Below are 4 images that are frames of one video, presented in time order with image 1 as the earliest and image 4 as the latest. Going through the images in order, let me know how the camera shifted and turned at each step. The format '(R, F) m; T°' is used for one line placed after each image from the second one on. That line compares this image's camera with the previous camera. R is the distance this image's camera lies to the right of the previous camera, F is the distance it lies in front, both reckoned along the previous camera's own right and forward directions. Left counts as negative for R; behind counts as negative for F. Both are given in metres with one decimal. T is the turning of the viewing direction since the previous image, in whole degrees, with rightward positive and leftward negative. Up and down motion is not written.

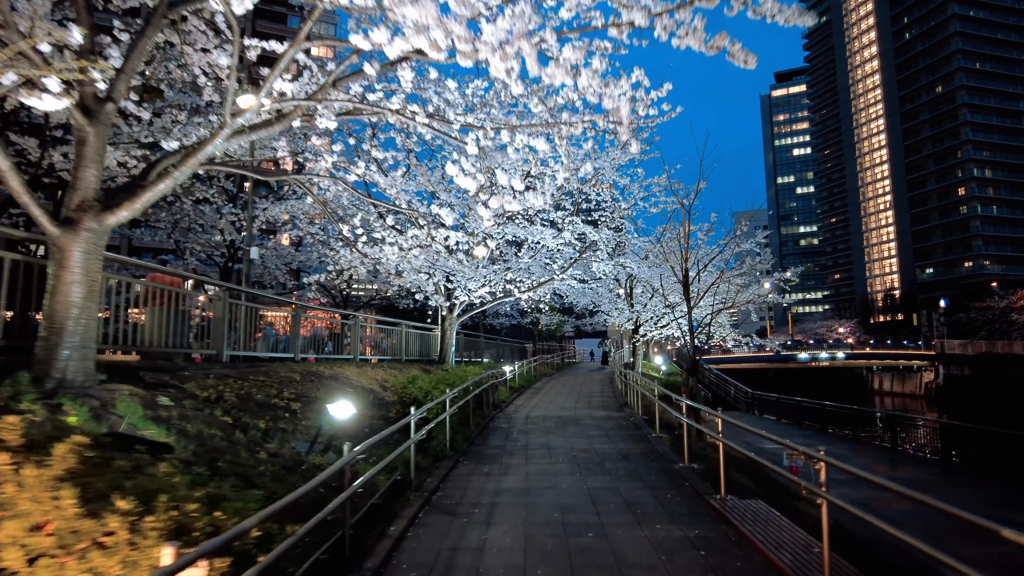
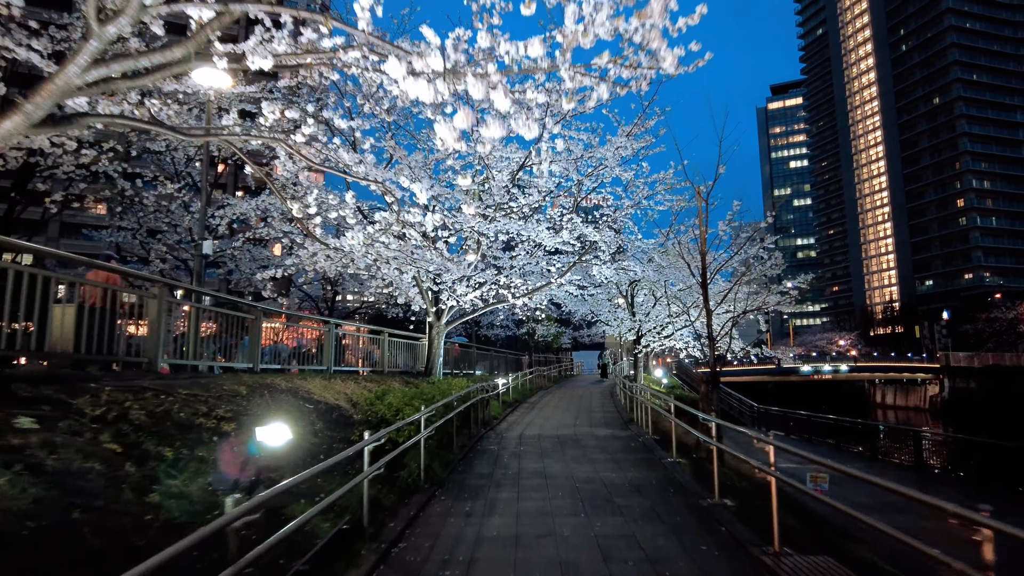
(+0.1, +1.2) m; 0°
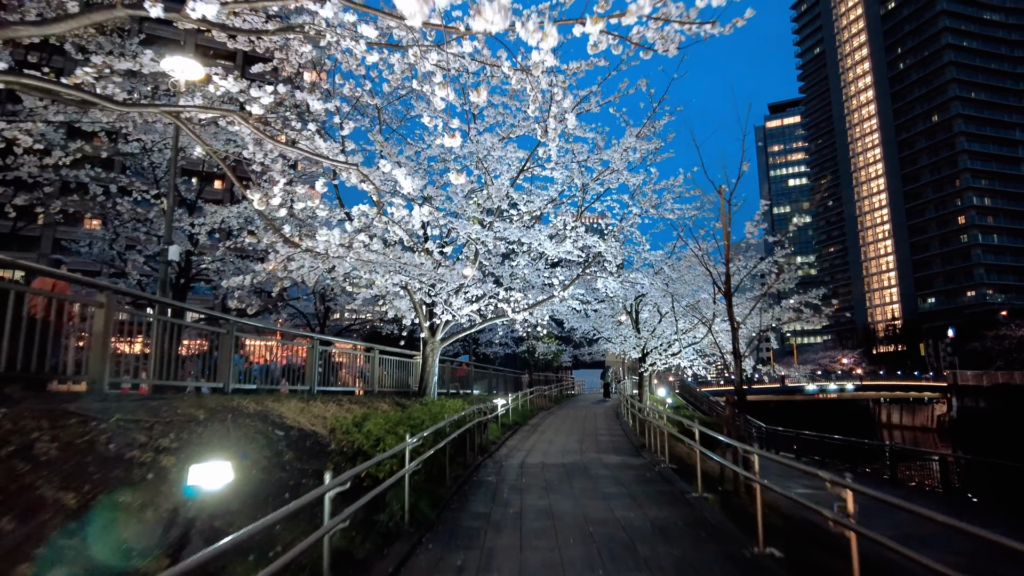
(0.0, +0.8) m; 0°
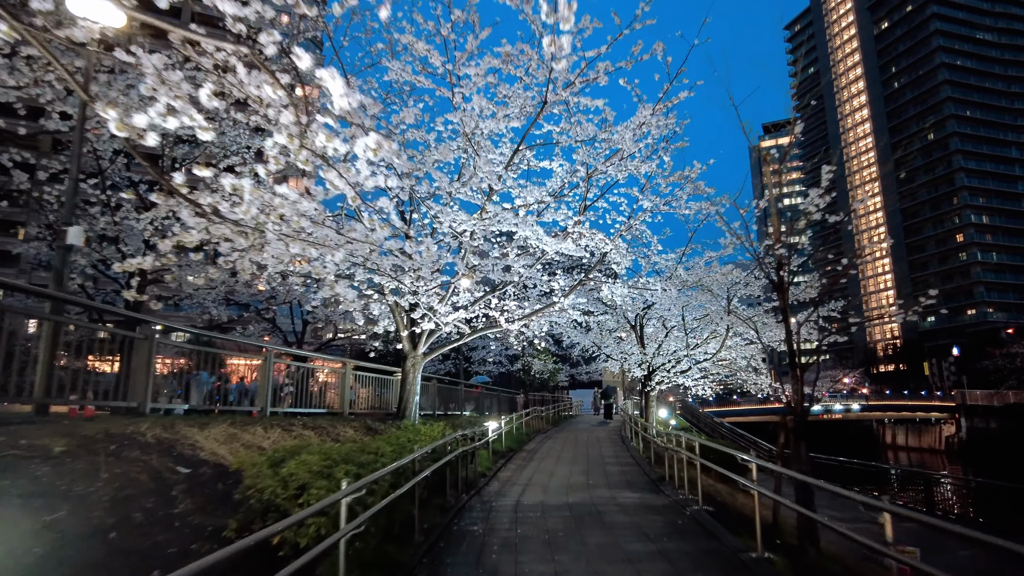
(0.0, +1.5) m; 0°
